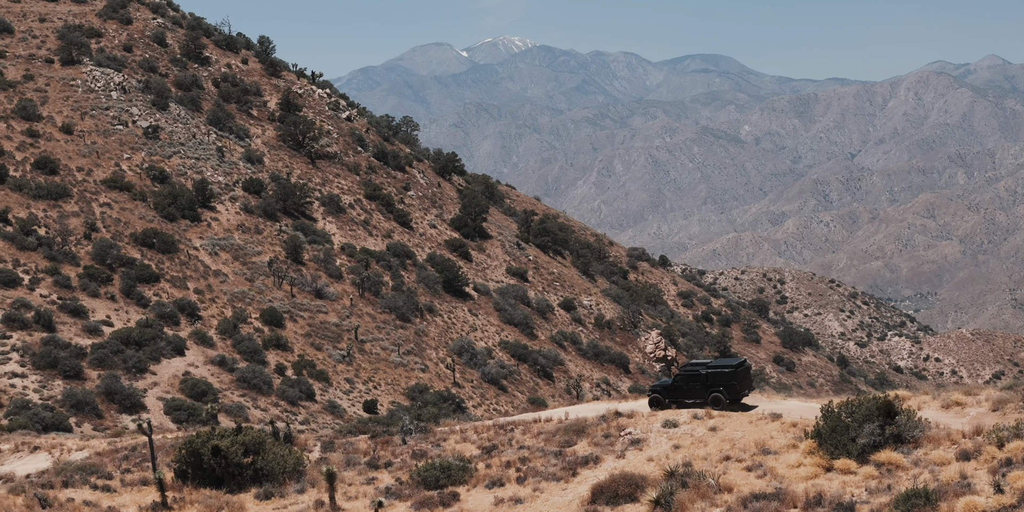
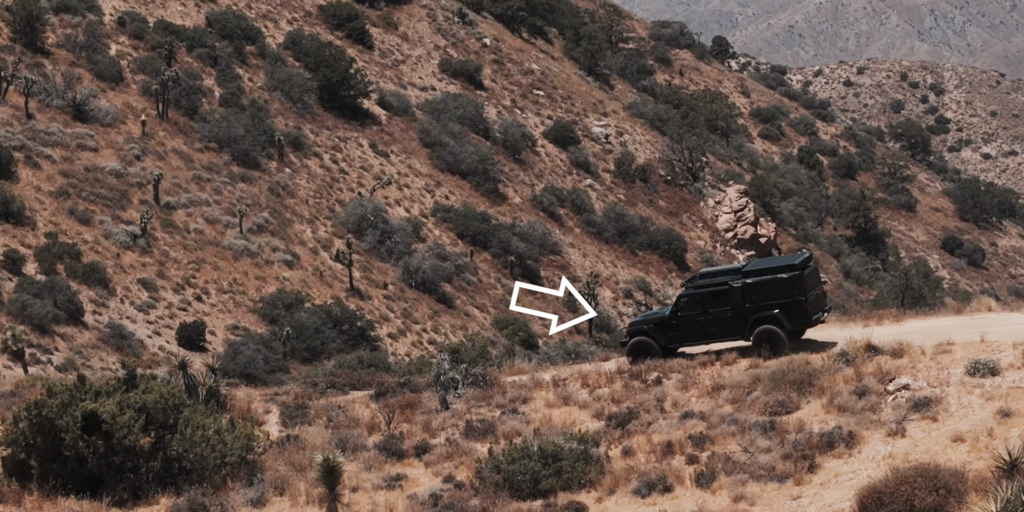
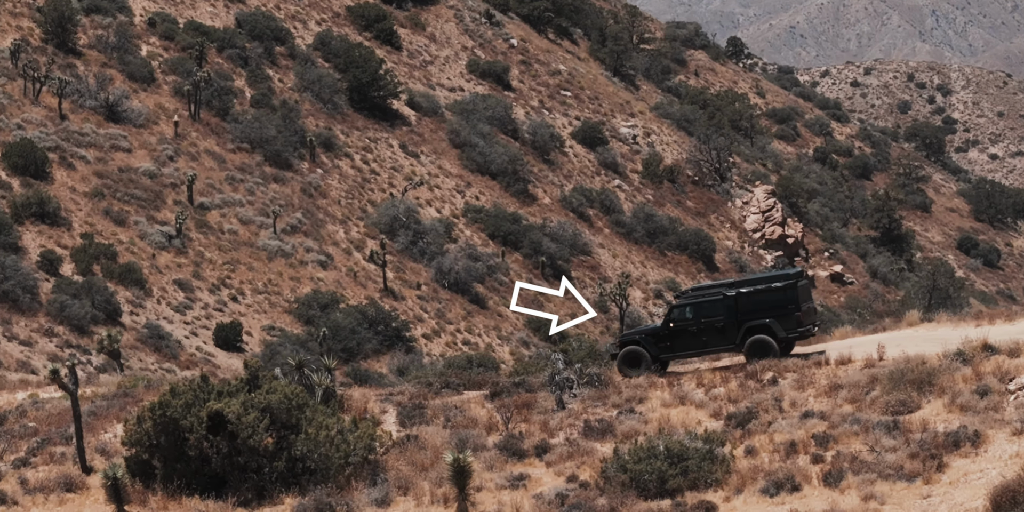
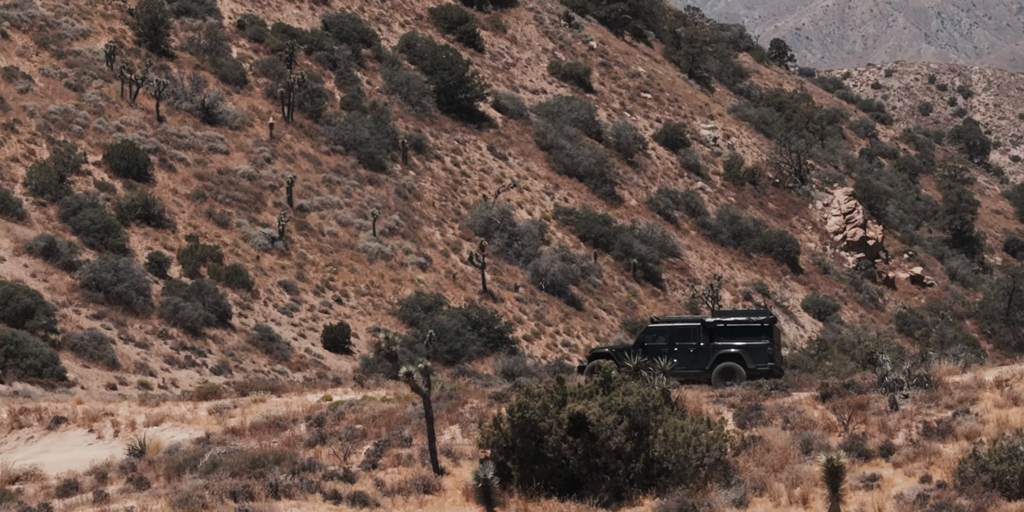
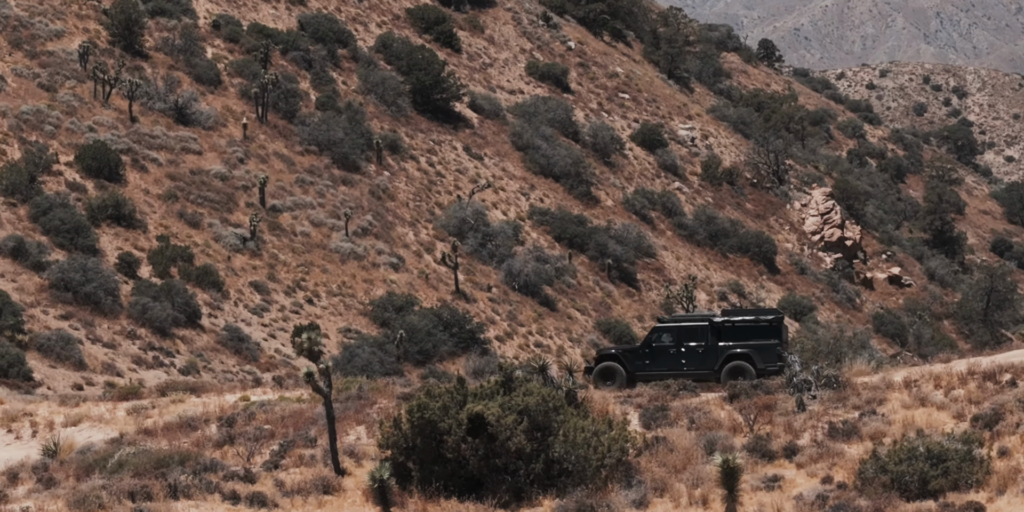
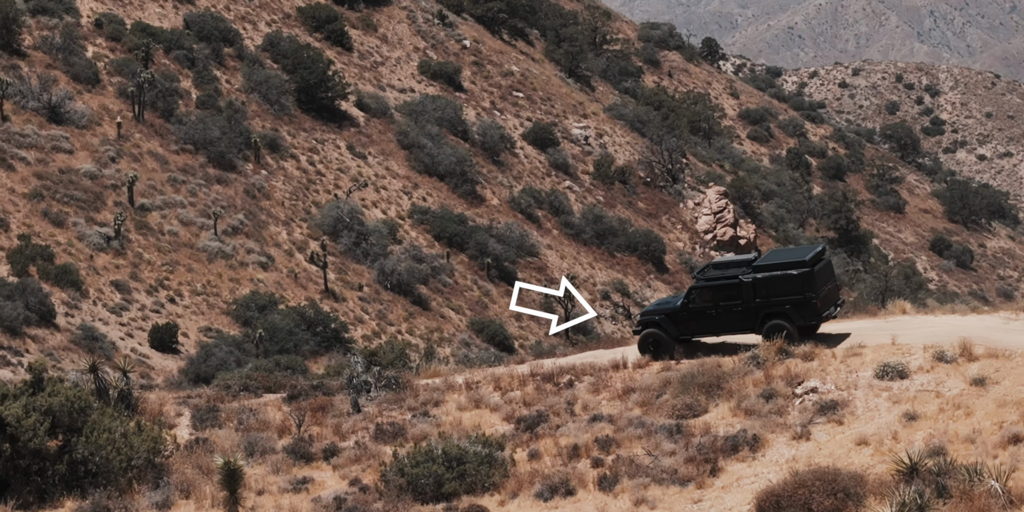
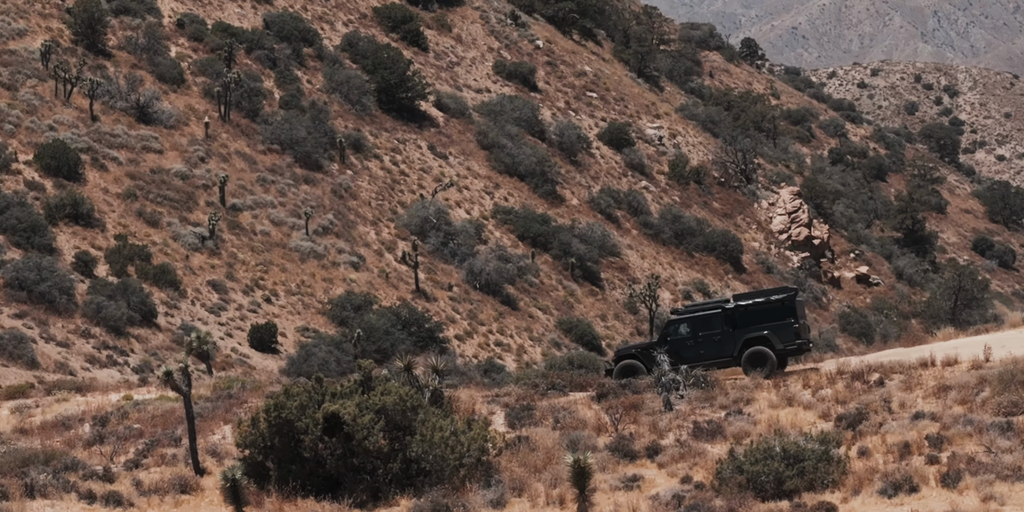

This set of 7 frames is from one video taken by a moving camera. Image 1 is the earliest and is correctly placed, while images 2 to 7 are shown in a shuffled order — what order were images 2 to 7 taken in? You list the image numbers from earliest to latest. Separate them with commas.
6, 2, 3, 7, 5, 4
